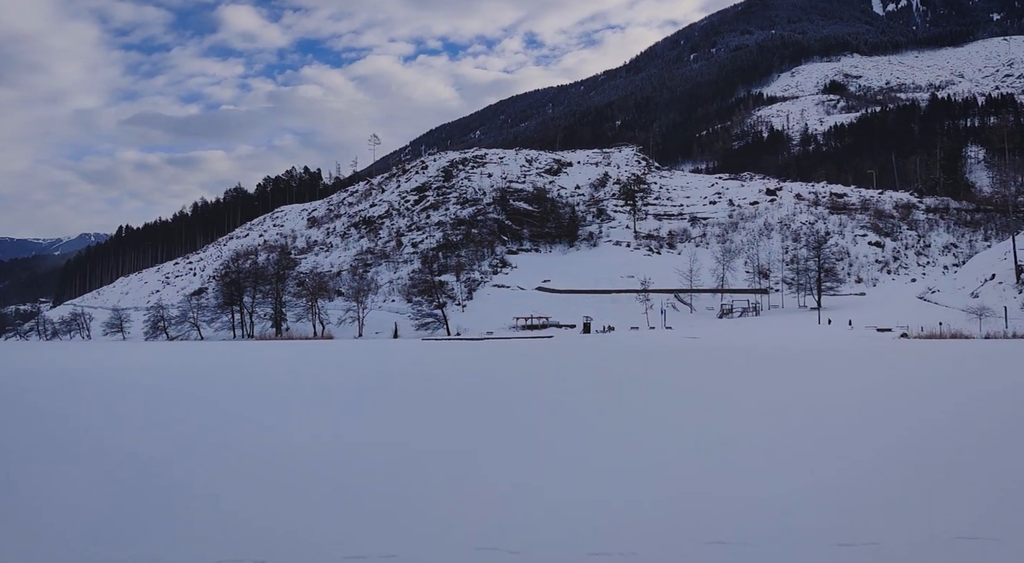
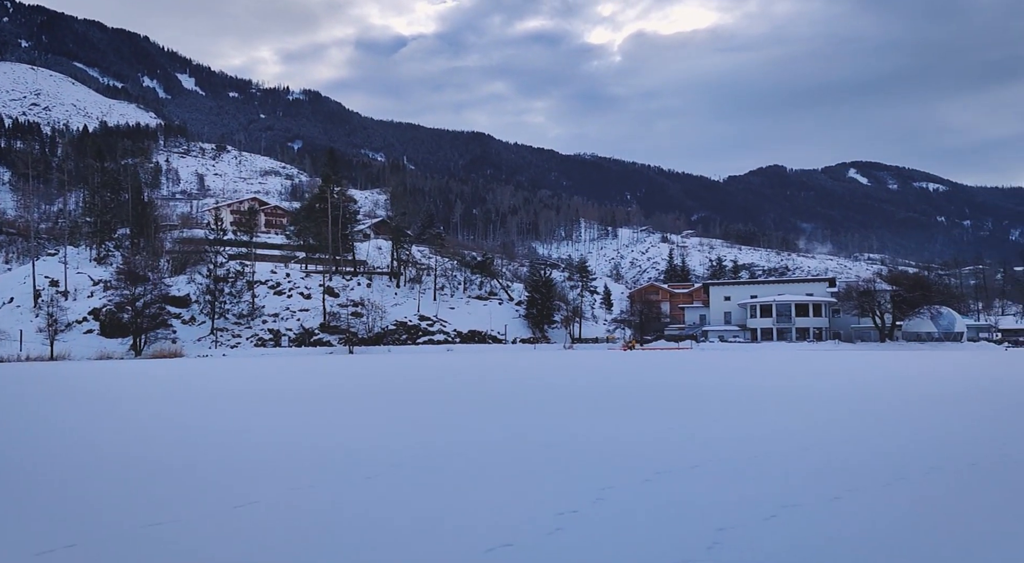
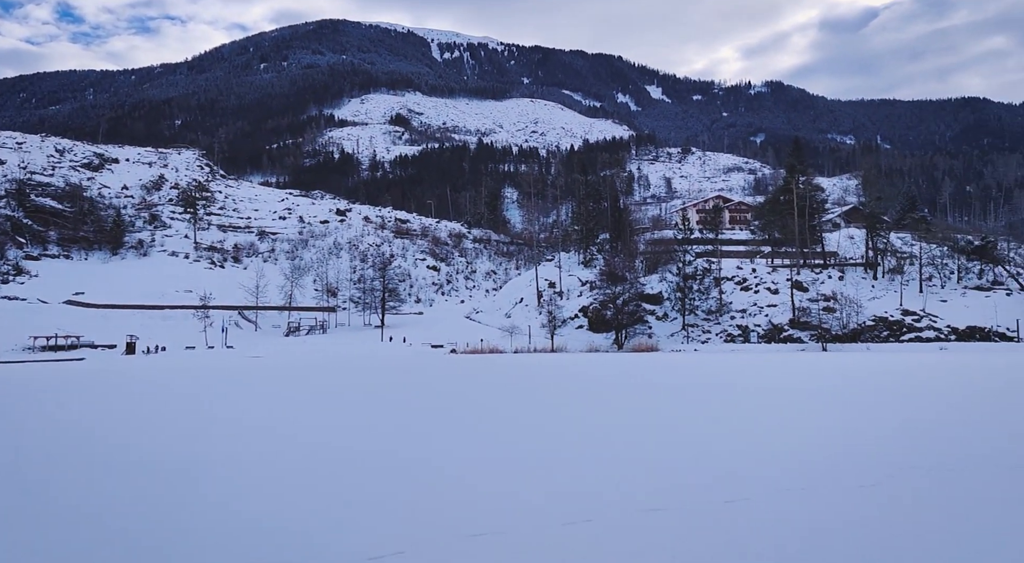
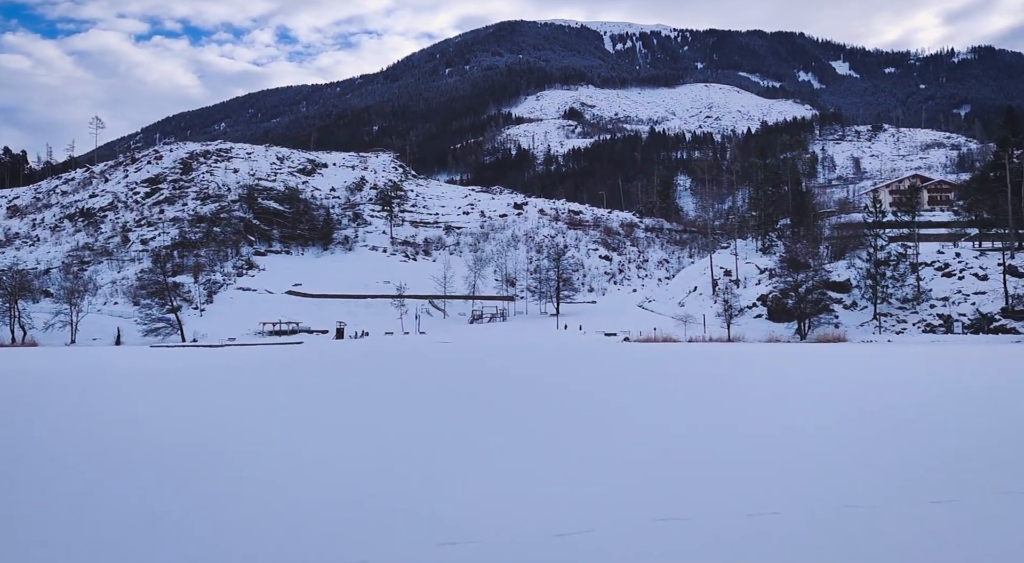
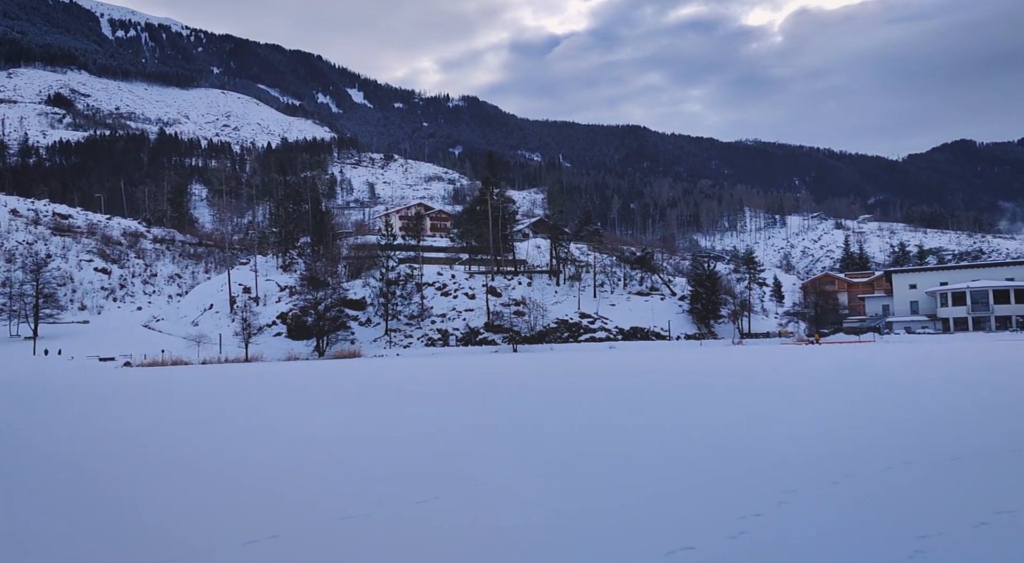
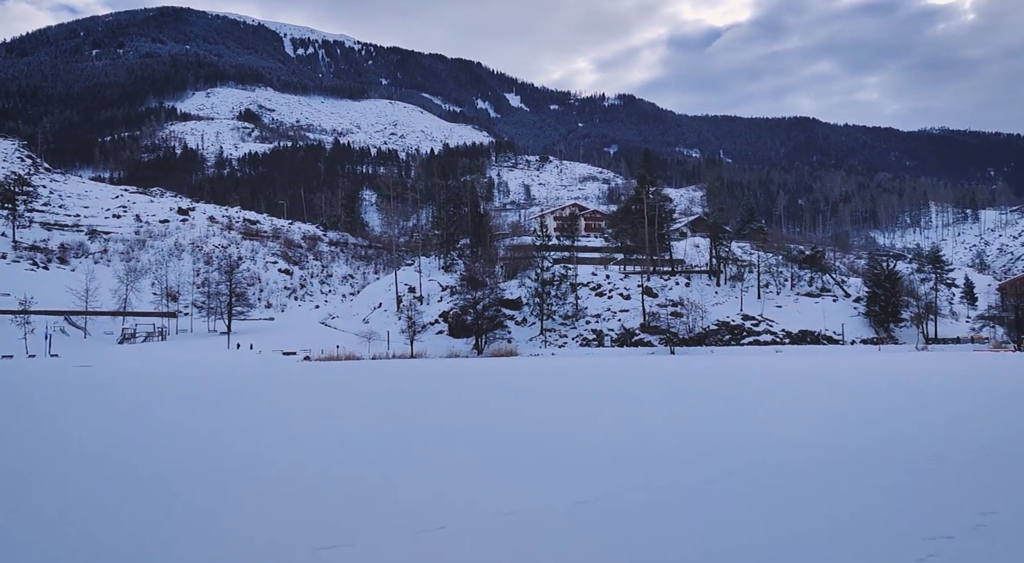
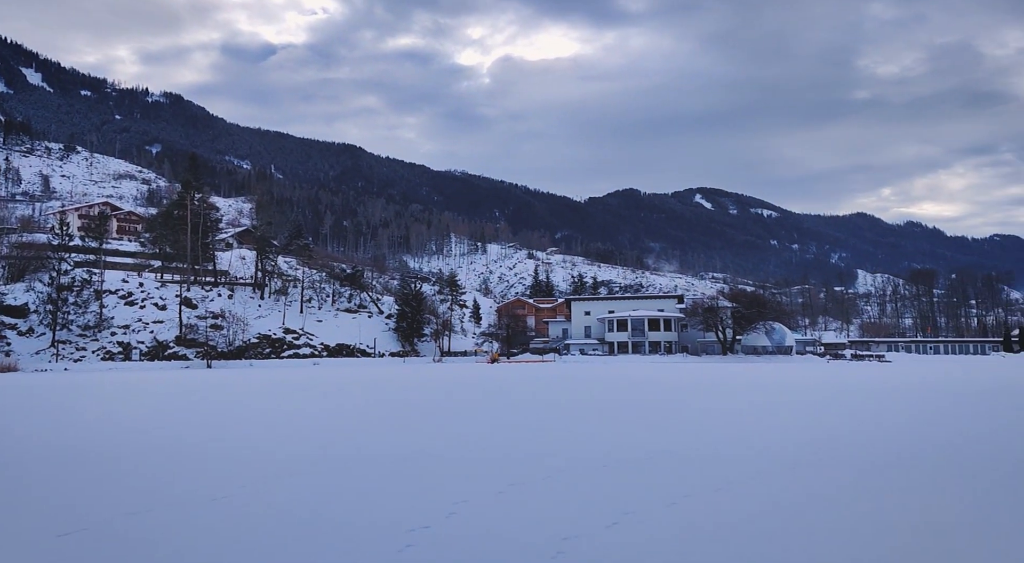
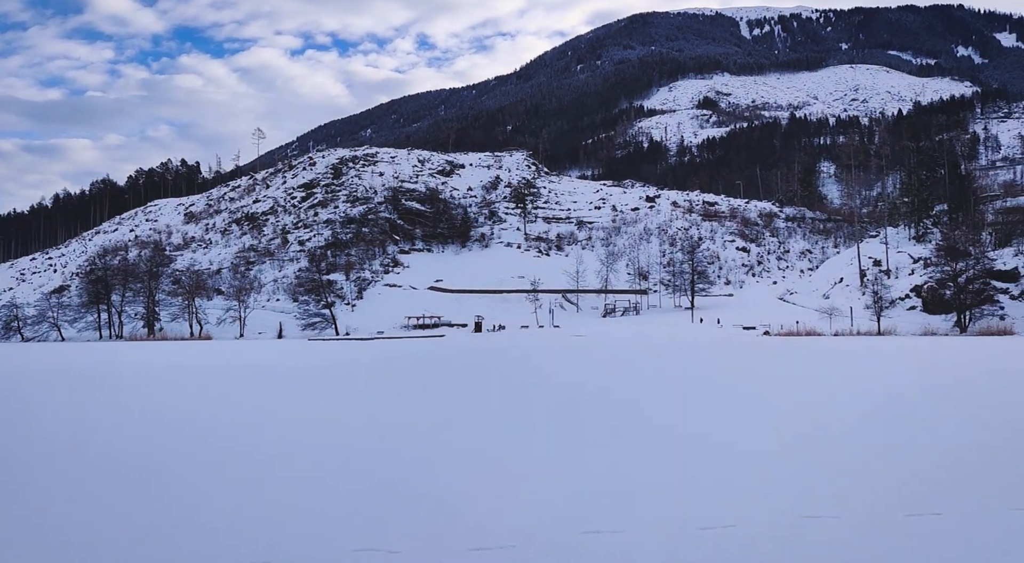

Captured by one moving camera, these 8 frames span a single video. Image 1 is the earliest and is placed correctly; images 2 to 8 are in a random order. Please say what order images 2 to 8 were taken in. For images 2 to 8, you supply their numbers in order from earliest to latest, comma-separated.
8, 4, 3, 6, 5, 2, 7
